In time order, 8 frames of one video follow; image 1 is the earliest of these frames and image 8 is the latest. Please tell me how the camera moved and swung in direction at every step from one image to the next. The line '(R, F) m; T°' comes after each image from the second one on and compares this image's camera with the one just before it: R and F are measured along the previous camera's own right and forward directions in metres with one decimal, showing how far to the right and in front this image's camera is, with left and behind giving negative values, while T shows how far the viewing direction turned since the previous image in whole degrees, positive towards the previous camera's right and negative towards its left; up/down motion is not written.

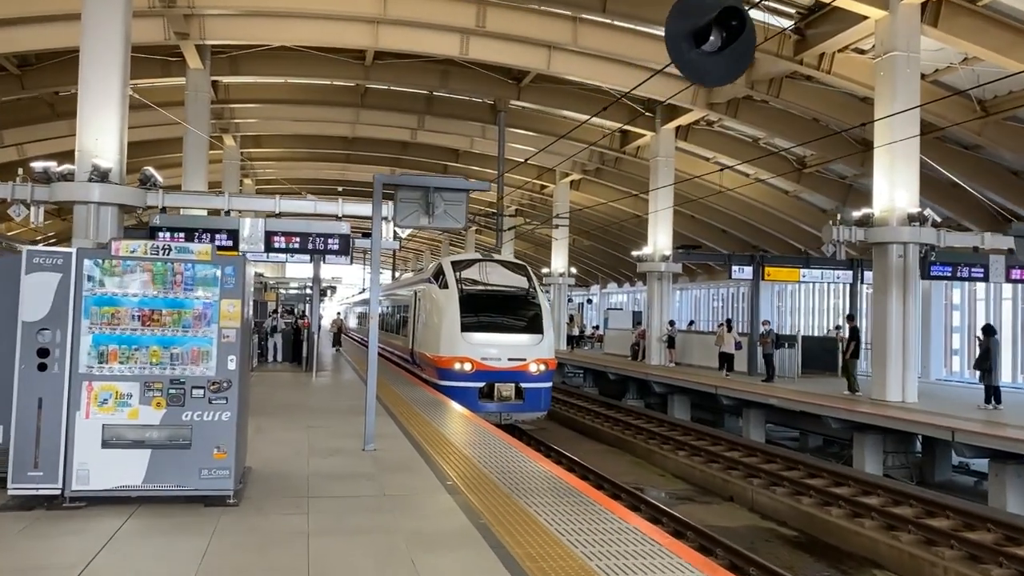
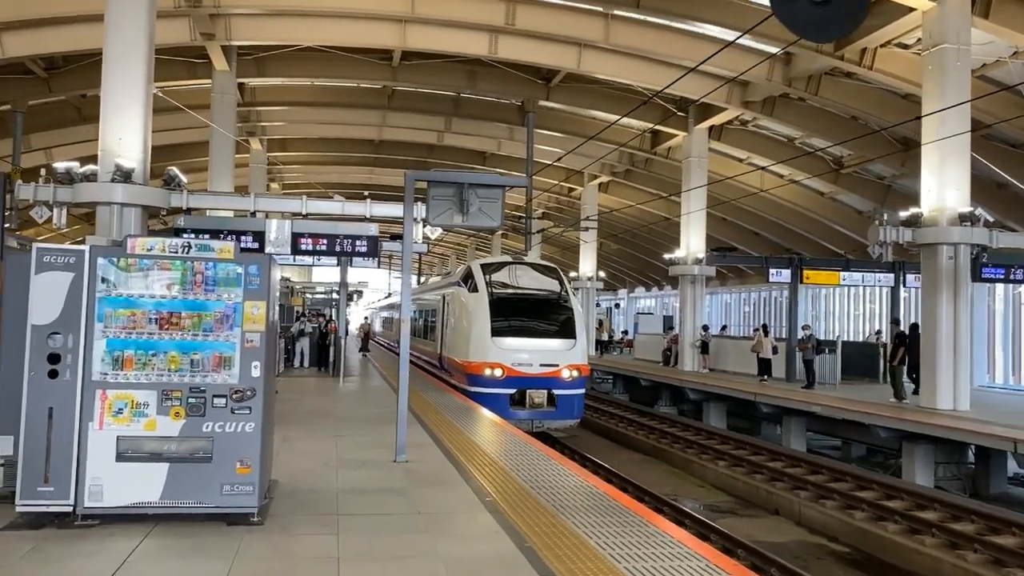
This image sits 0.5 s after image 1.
(-0.1, +0.5) m; -2°
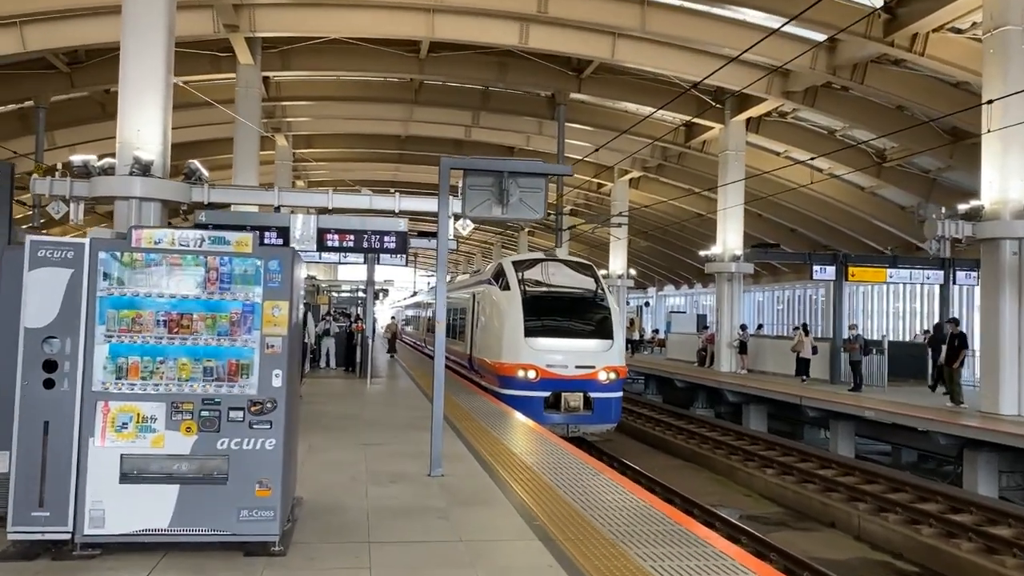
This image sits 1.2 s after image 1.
(-0.2, +0.6) m; -2°
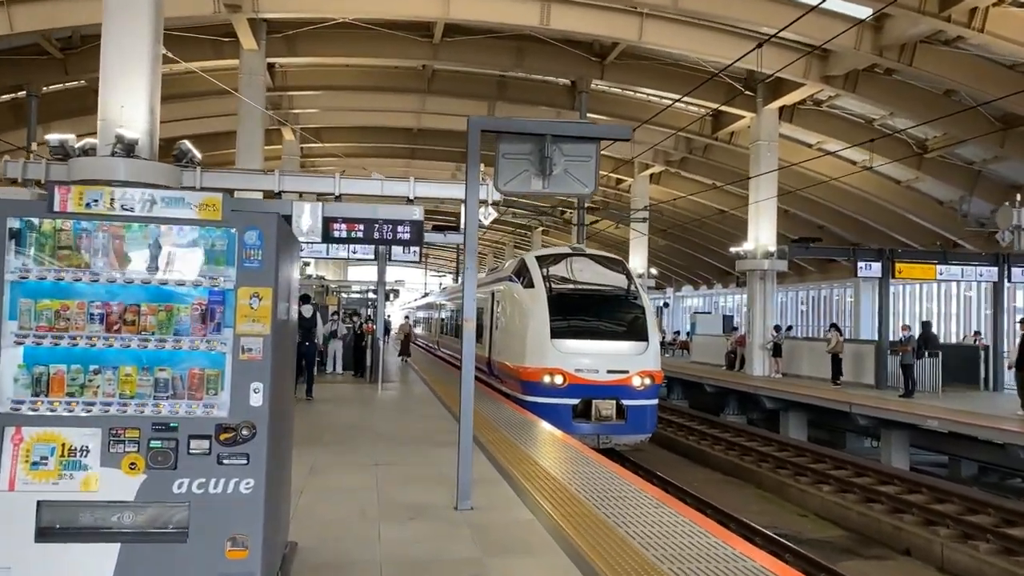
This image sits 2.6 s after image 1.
(-0.2, +1.3) m; -1°
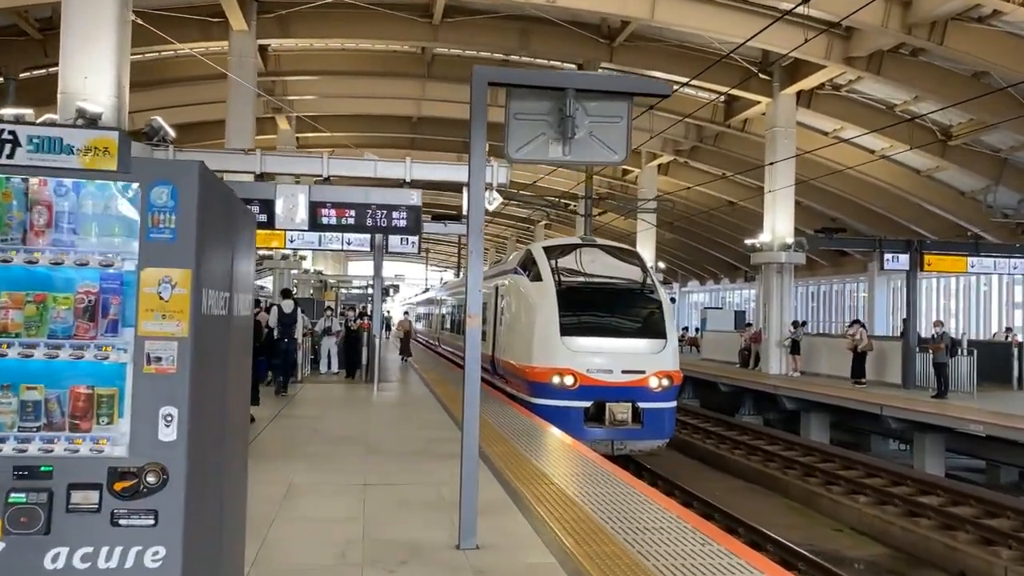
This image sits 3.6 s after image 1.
(-0.1, +1.0) m; 0°
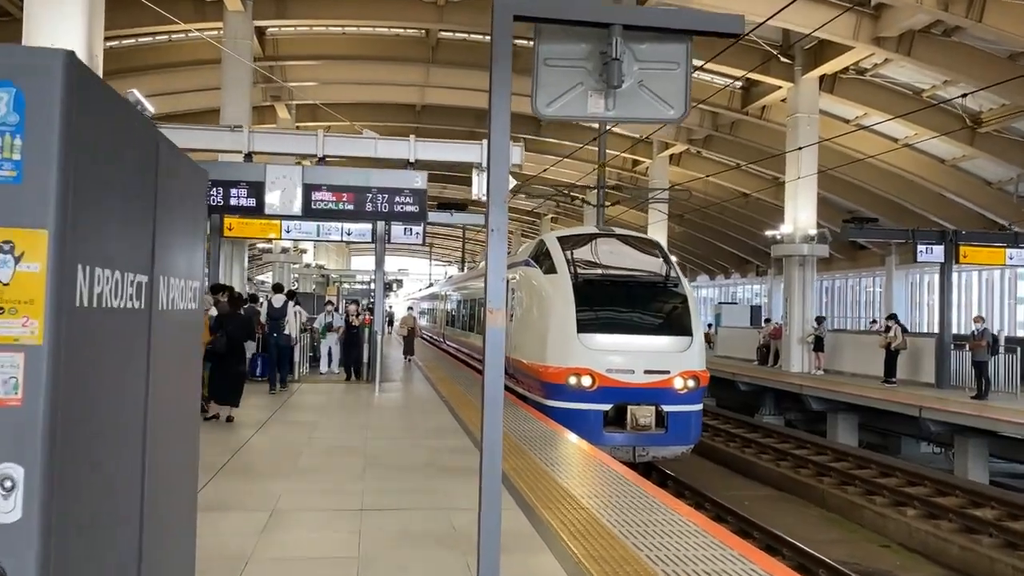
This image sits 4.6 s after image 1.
(-0.1, +0.9) m; 0°
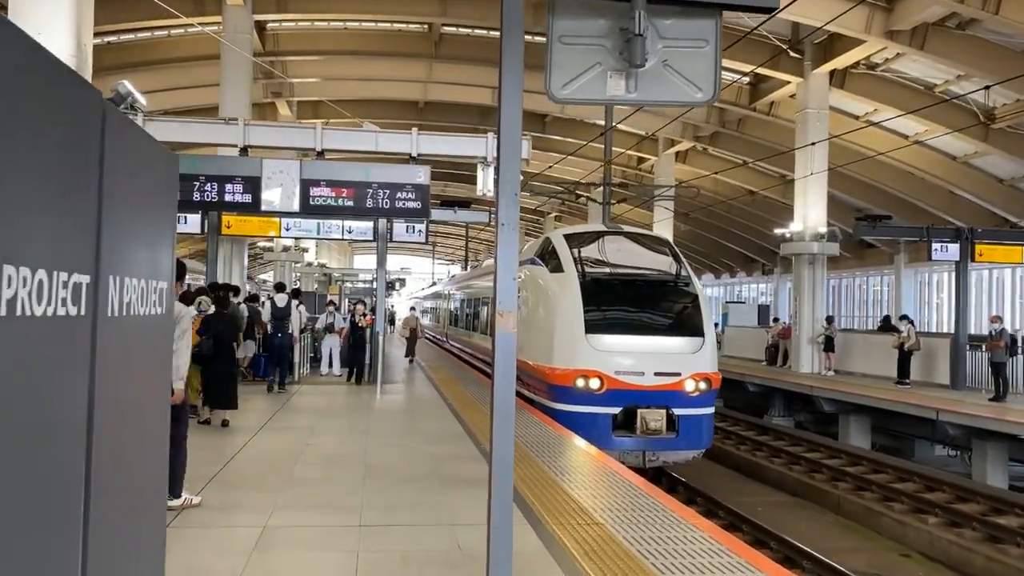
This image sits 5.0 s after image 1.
(0.0, +0.3) m; 0°
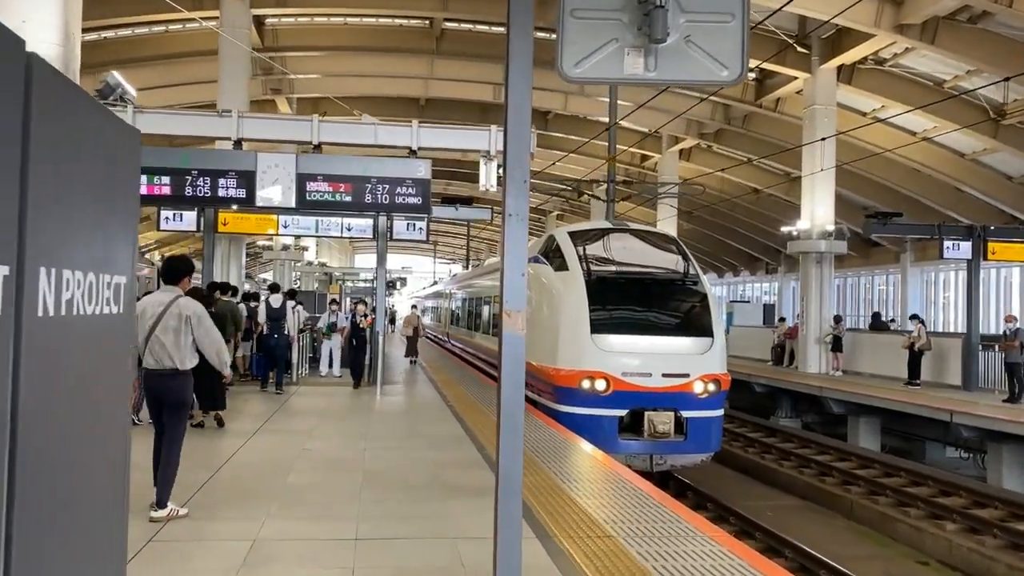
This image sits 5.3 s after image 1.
(0.0, +0.3) m; 0°
